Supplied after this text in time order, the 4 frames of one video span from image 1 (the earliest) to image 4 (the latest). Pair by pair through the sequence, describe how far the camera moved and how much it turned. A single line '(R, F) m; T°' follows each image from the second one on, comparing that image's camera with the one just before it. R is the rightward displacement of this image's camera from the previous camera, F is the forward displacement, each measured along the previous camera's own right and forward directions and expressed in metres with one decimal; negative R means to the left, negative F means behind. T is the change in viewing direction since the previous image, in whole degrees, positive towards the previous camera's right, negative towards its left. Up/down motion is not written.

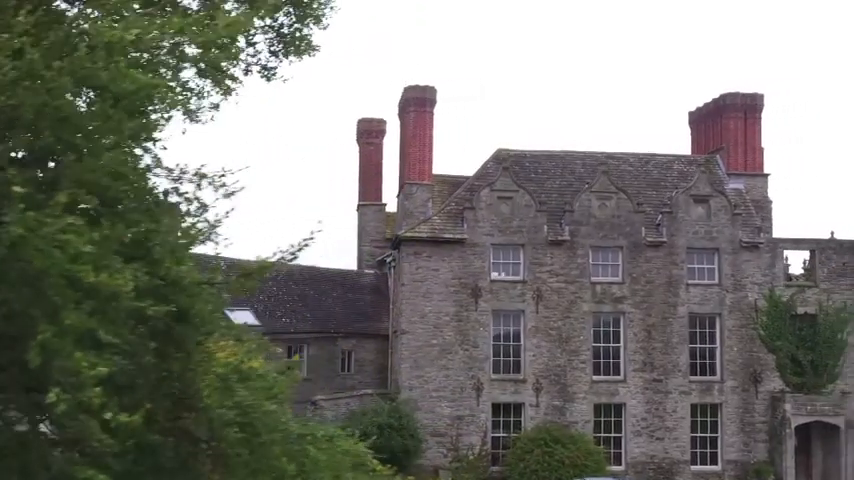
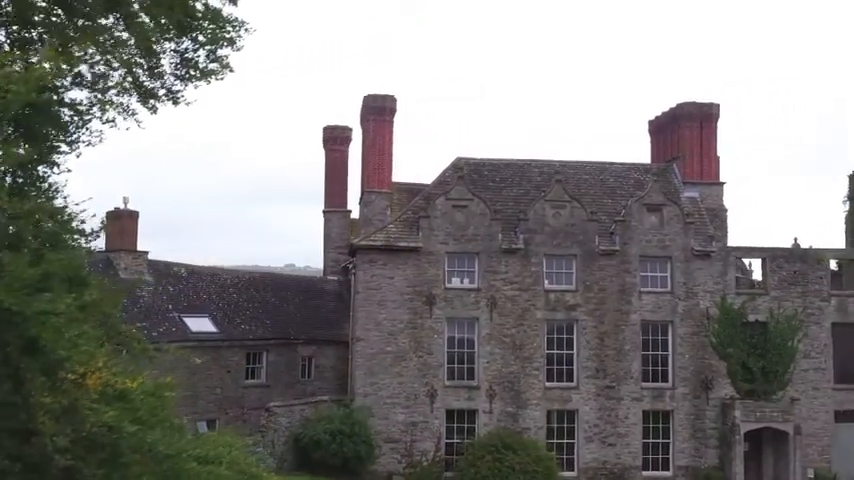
(+1.3, -0.3) m; 0°
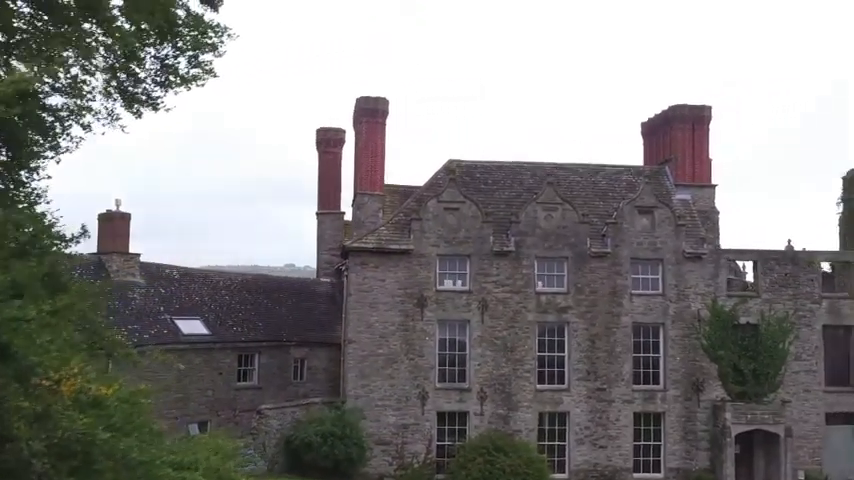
(+0.3, 0.0) m; 0°
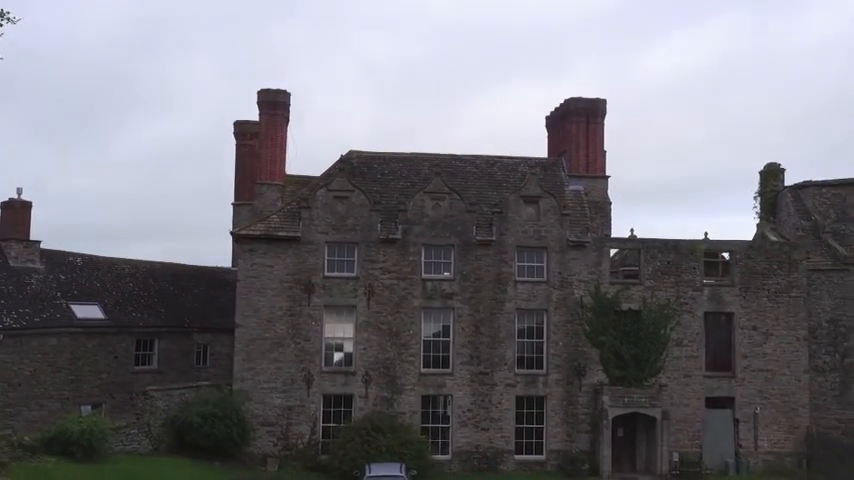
(+3.8, -0.8) m; 0°
